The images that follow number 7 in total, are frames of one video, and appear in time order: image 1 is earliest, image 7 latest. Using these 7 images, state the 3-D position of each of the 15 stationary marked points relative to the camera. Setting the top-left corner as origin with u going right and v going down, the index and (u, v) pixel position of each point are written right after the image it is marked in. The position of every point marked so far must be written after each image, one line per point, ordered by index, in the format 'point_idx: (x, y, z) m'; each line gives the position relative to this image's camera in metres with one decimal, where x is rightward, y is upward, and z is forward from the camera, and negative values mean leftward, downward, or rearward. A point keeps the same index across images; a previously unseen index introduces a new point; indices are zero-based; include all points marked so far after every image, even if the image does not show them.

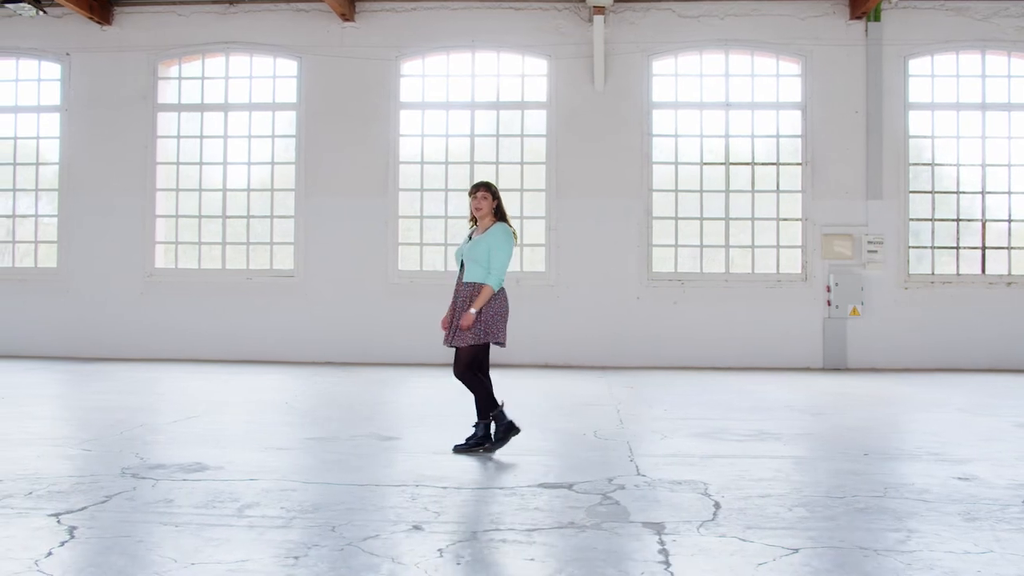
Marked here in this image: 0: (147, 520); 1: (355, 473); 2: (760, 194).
0: (-1.3, -0.8, +4.2) m
1: (-0.7, -0.8, +5.5) m
2: (+2.4, +0.9, +11.1) m
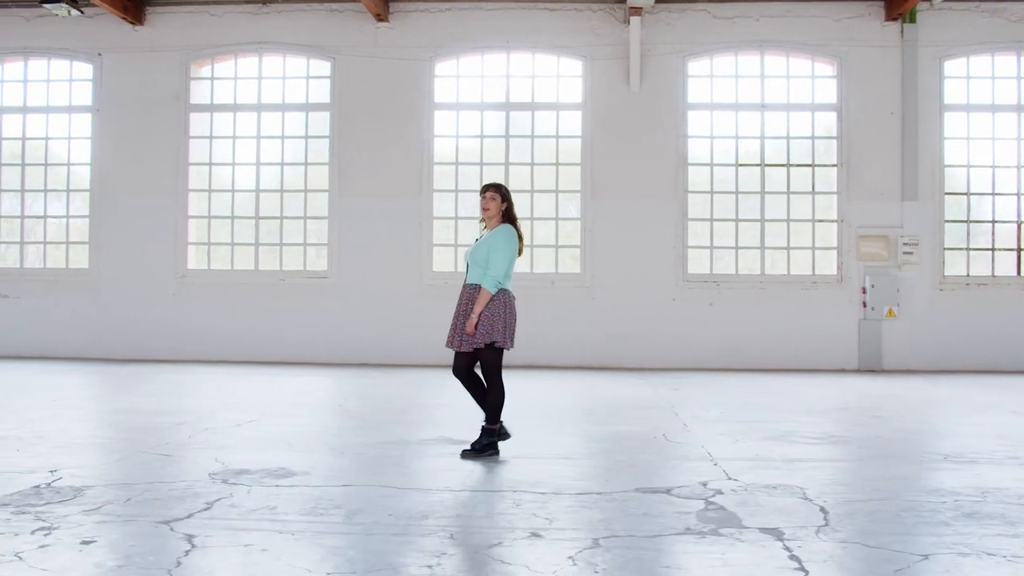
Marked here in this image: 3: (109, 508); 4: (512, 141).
0: (-0.9, -0.8, +4.1) m
1: (-0.3, -0.9, +5.4) m
2: (+2.7, +0.9, +11.1) m
3: (-1.5, -0.8, +4.5) m
4: (0.0, +1.4, +11.4) m
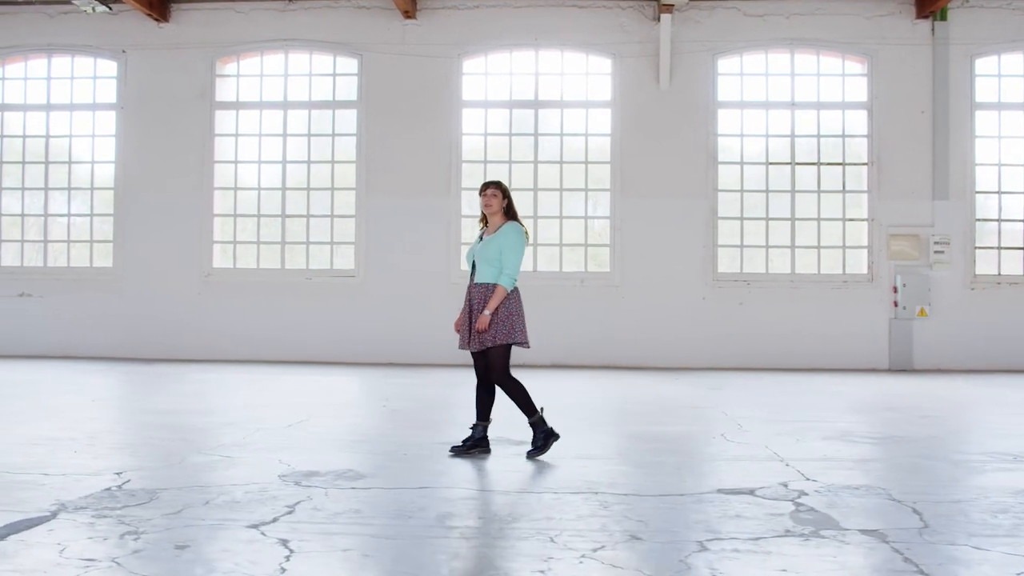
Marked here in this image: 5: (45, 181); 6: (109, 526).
0: (-0.5, -0.8, +4.1) m
1: (+0.1, -0.9, +5.4) m
2: (+2.9, +0.9, +11.1) m
3: (-1.2, -0.8, +4.4) m
4: (+0.3, +1.4, +11.3) m
5: (-4.6, +1.1, +11.8) m
6: (-1.4, -0.8, +4.1) m
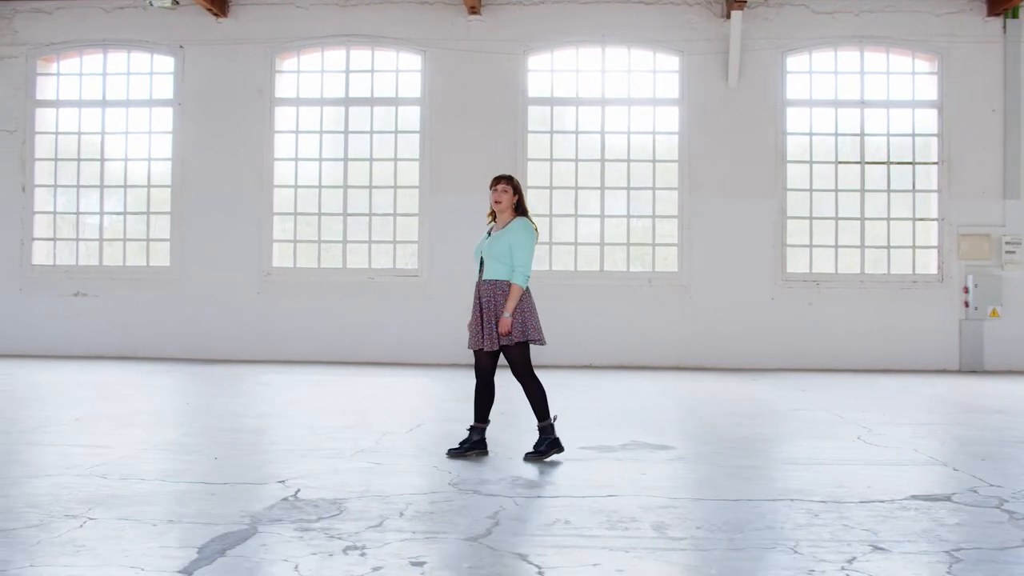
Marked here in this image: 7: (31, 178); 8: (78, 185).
0: (+0.2, -0.8, +3.9) m
1: (+0.8, -0.9, +5.2) m
2: (+3.6, +0.9, +11.0) m
3: (-0.4, -0.8, +4.2) m
4: (+0.9, +1.4, +11.2) m
5: (-4.0, +1.1, +11.6) m
6: (-0.6, -0.8, +3.9) m
7: (-4.7, +1.1, +11.7) m
8: (-4.3, +1.0, +11.7) m
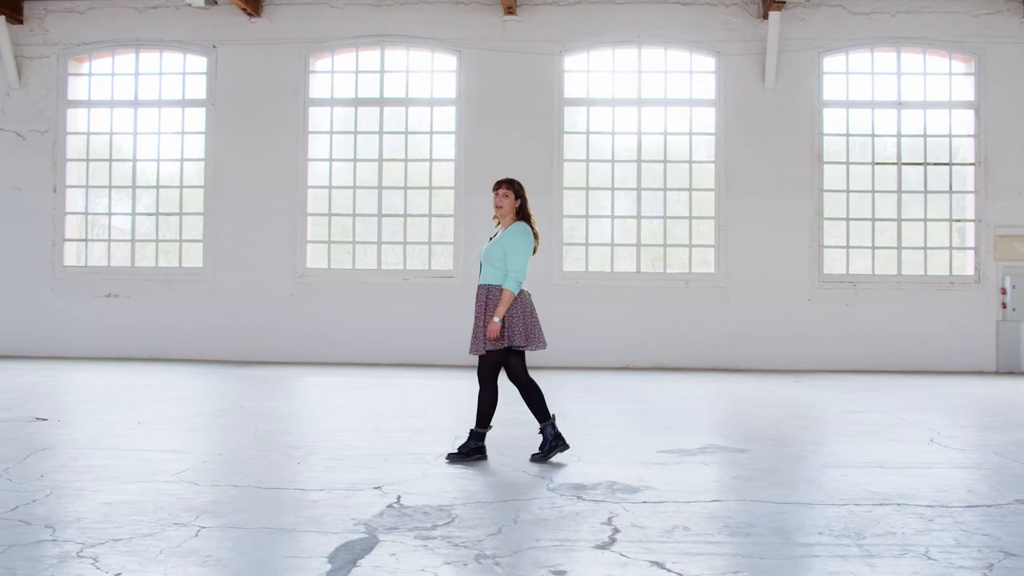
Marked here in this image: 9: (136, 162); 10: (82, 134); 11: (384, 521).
0: (+0.7, -0.9, +3.9) m
1: (+1.2, -0.9, +5.2) m
2: (+3.9, +0.9, +11.0) m
3: (0.0, -0.9, +4.2) m
4: (+1.2, +1.4, +11.2) m
5: (-3.7, +1.0, +11.5) m
6: (-0.2, -0.9, +3.9) m
7: (-4.4, +1.1, +11.6) m
8: (-3.9, +1.0, +11.6) m
9: (-3.7, +1.2, +11.5) m
10: (-4.2, +1.5, +11.7) m
11: (-0.5, -0.8, +4.3) m
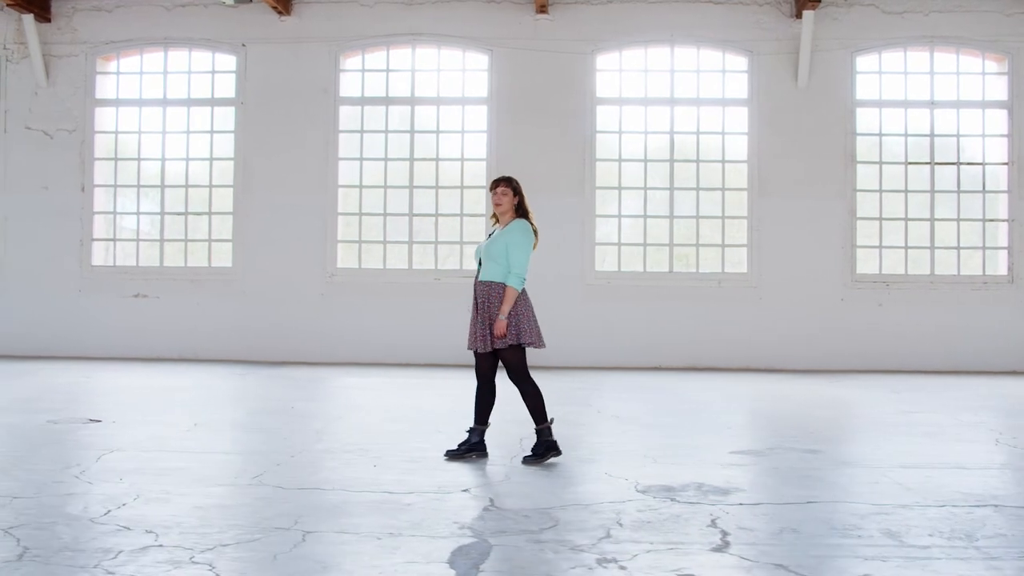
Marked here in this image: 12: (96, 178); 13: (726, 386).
0: (+1.0, -0.9, +3.8) m
1: (+1.6, -0.9, +5.2) m
2: (+4.2, +0.9, +11.0) m
3: (+0.4, -0.9, +4.1) m
4: (+1.5, +1.4, +11.1) m
5: (-3.4, +1.0, +11.4) m
6: (+0.2, -0.9, +3.8) m
7: (-4.1, +1.1, +11.5) m
8: (-3.6, +1.0, +11.5) m
9: (-3.4, +1.2, +11.4) m
10: (-3.9, +1.5, +11.6) m
11: (-0.1, -0.8, +4.3) m
12: (-4.1, +1.1, +11.5) m
13: (+1.8, -0.8, +9.8) m
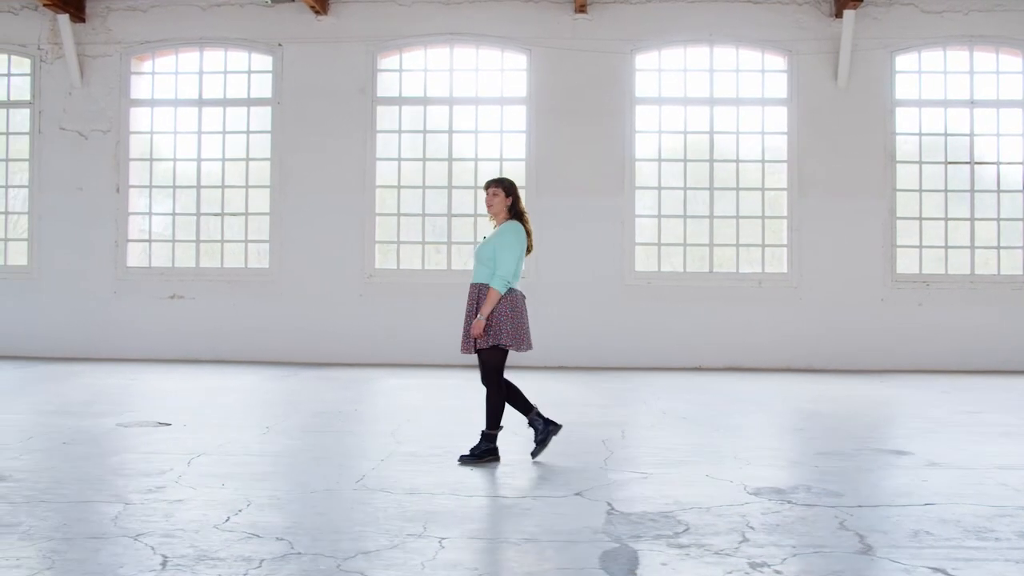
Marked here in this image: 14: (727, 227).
0: (+1.5, -0.9, +3.8) m
1: (+2.0, -0.9, +5.1) m
2: (+4.6, +0.9, +11.0) m
3: (+0.8, -0.9, +4.1) m
4: (+1.9, +1.4, +11.1) m
5: (-3.0, +1.0, +11.3) m
6: (+0.6, -0.9, +3.8) m
7: (-3.7, +1.1, +11.4) m
8: (-3.3, +1.0, +11.4) m
9: (-3.0, +1.2, +11.3) m
10: (-3.6, +1.5, +11.5) m
11: (+0.4, -0.9, +4.2) m
12: (-3.7, +1.1, +11.4) m
13: (+2.2, -0.8, +9.8) m
14: (+2.0, +0.6, +11.2) m
